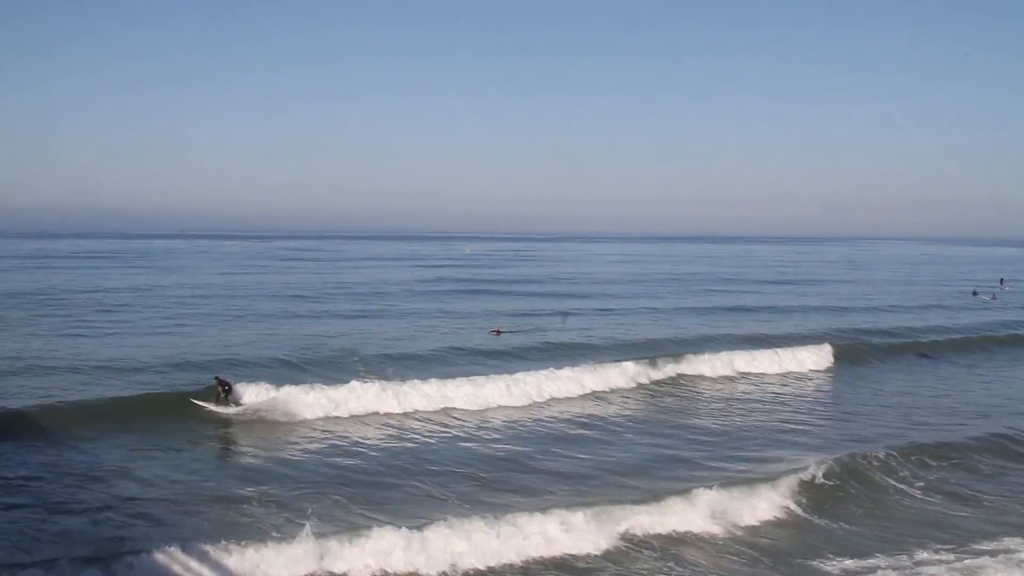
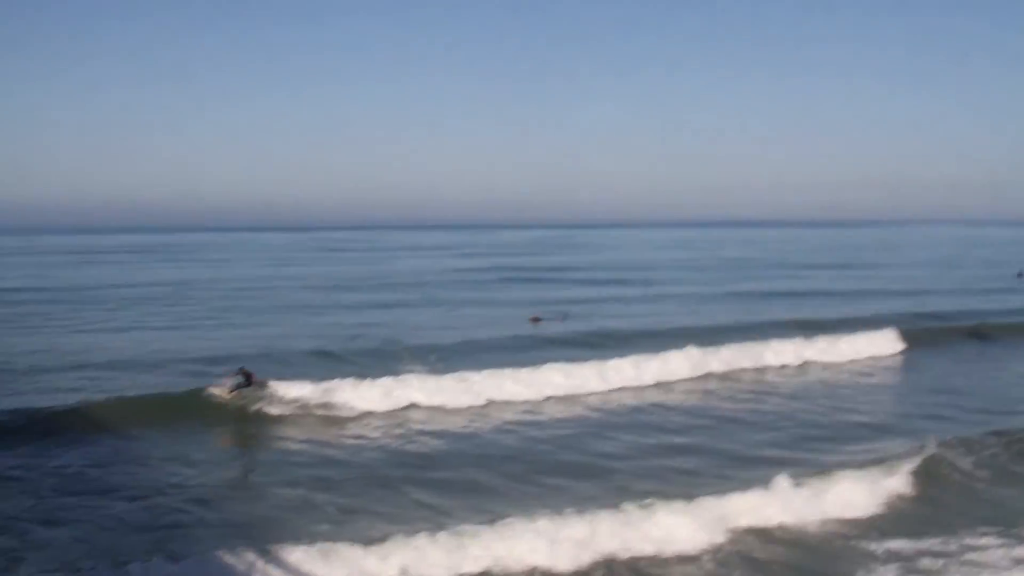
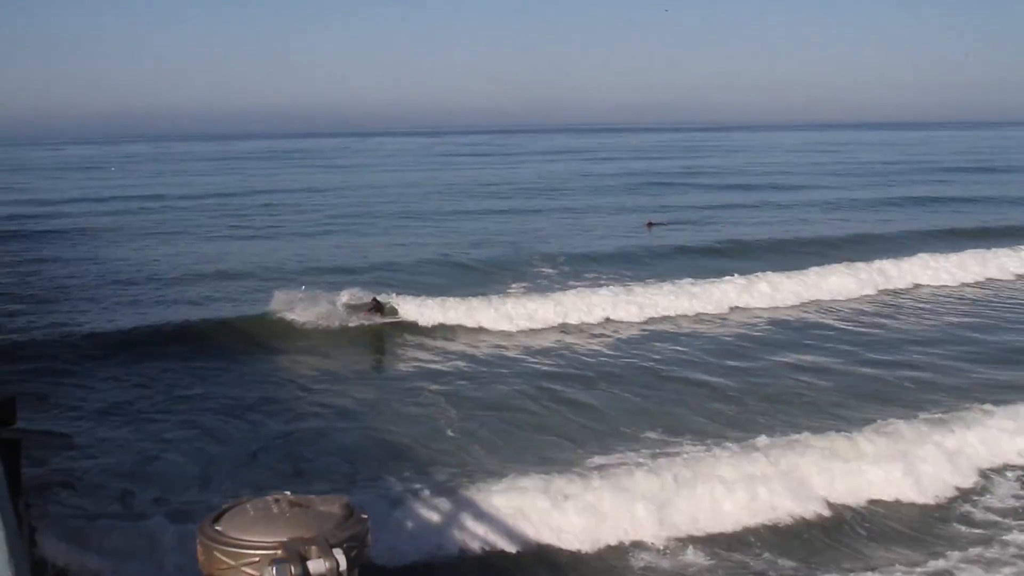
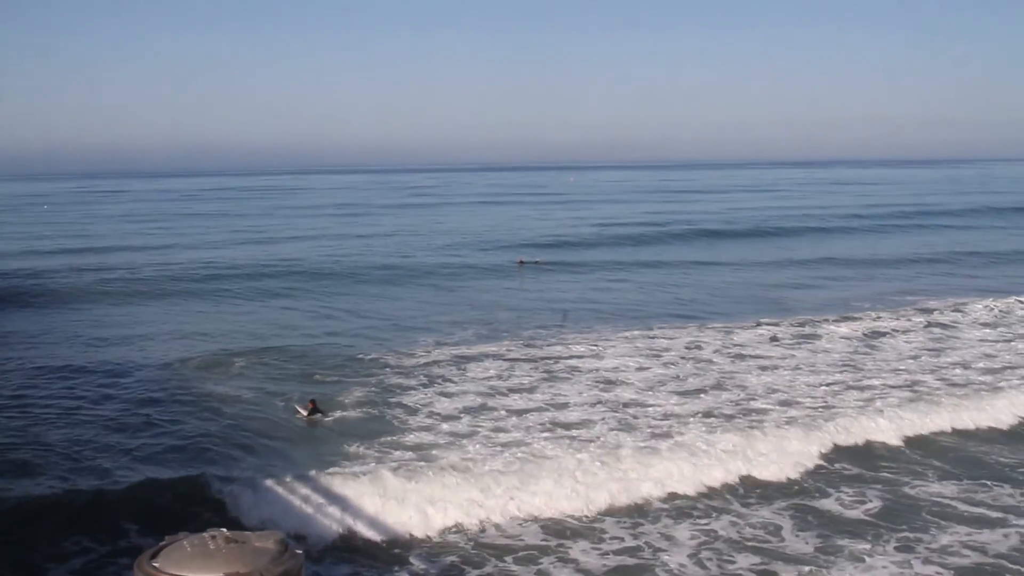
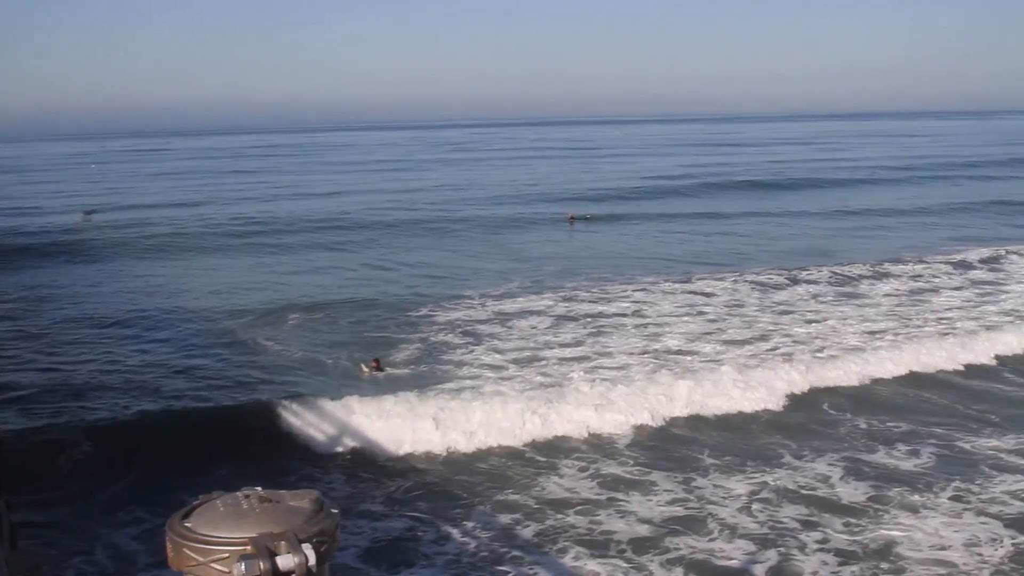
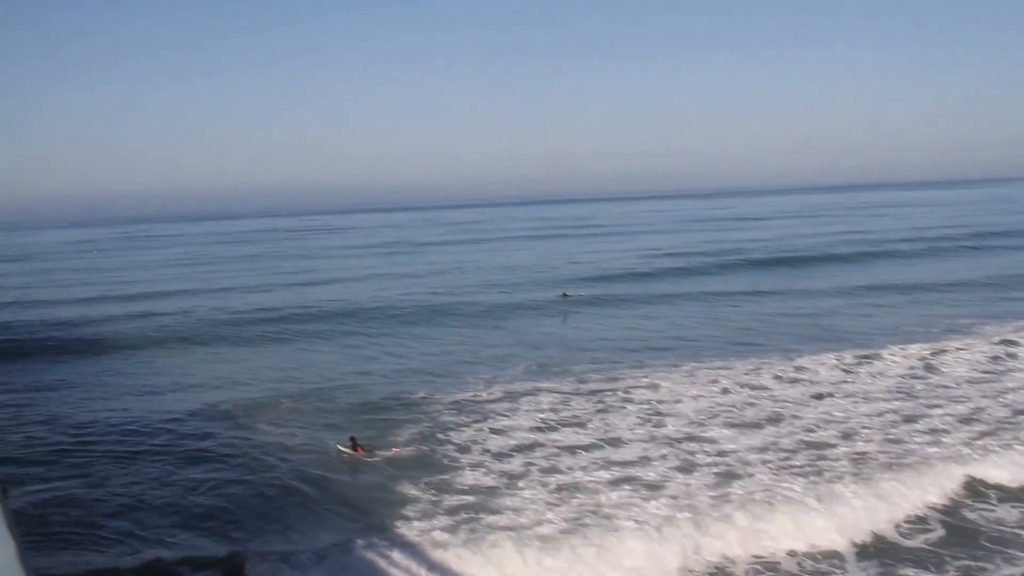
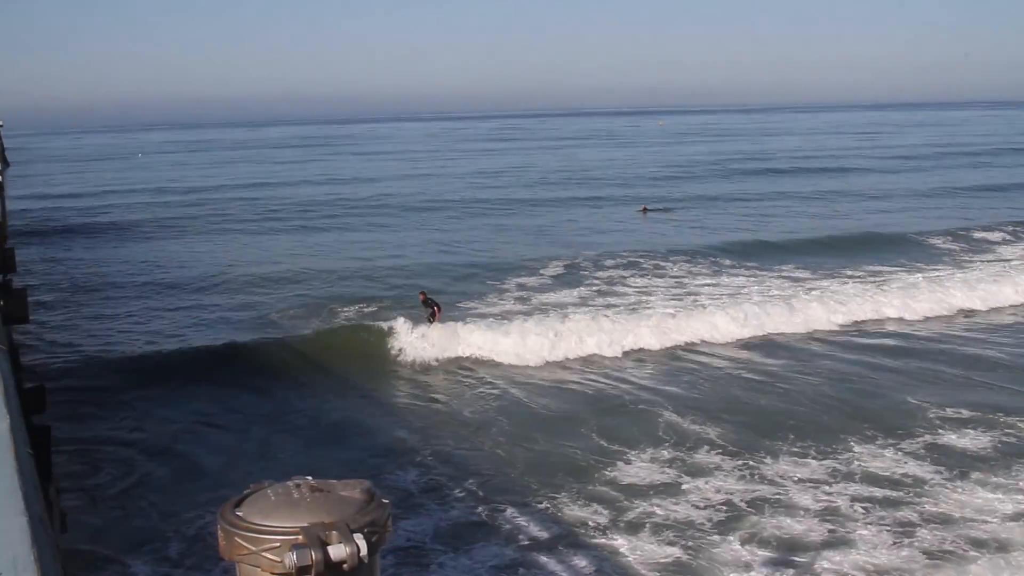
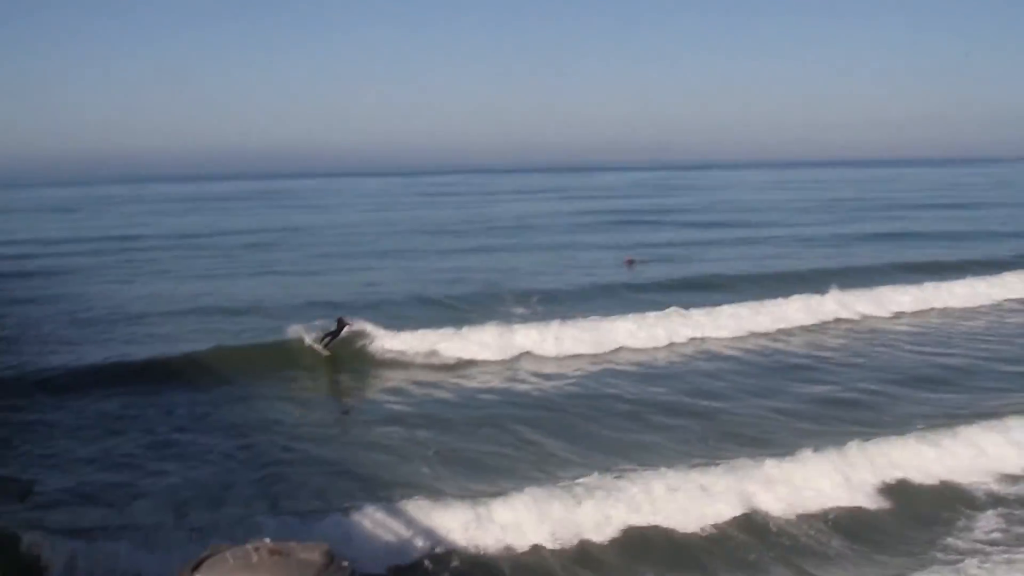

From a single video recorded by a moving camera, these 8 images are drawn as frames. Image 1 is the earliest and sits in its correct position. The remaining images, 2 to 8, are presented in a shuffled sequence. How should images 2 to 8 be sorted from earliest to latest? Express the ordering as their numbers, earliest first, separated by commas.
2, 8, 3, 7, 5, 4, 6
